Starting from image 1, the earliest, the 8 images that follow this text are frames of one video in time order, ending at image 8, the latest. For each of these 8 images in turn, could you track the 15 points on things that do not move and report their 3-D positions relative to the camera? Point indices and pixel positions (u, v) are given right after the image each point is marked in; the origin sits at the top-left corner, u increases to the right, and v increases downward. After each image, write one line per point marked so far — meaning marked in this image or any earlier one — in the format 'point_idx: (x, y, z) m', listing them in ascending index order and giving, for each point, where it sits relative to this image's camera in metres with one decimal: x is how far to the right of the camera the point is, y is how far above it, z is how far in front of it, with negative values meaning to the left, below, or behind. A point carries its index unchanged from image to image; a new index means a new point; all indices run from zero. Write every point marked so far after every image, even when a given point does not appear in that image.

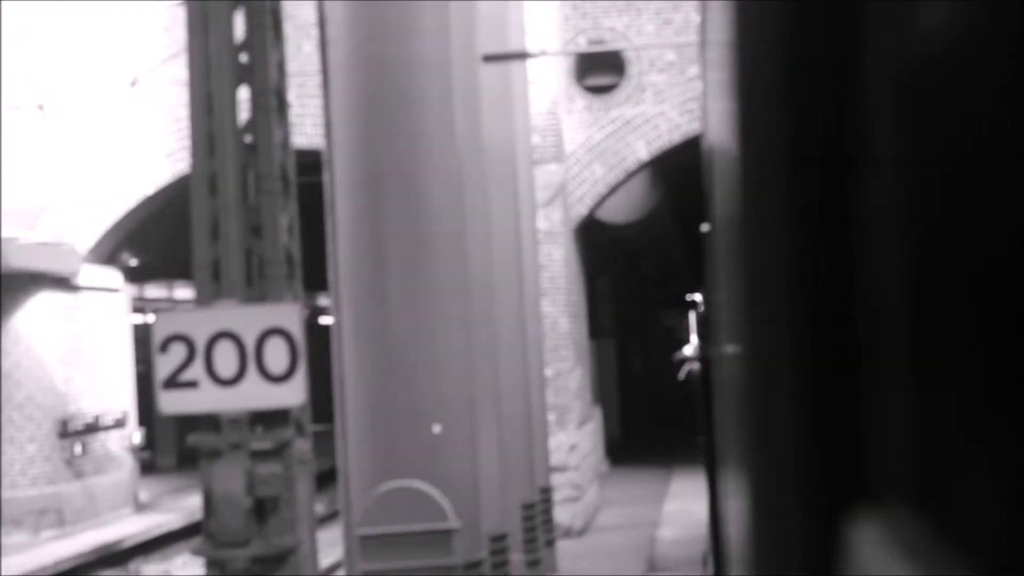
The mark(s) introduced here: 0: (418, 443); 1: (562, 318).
0: (-0.5, -0.8, +8.5) m
1: (+0.5, -0.3, +18.0) m
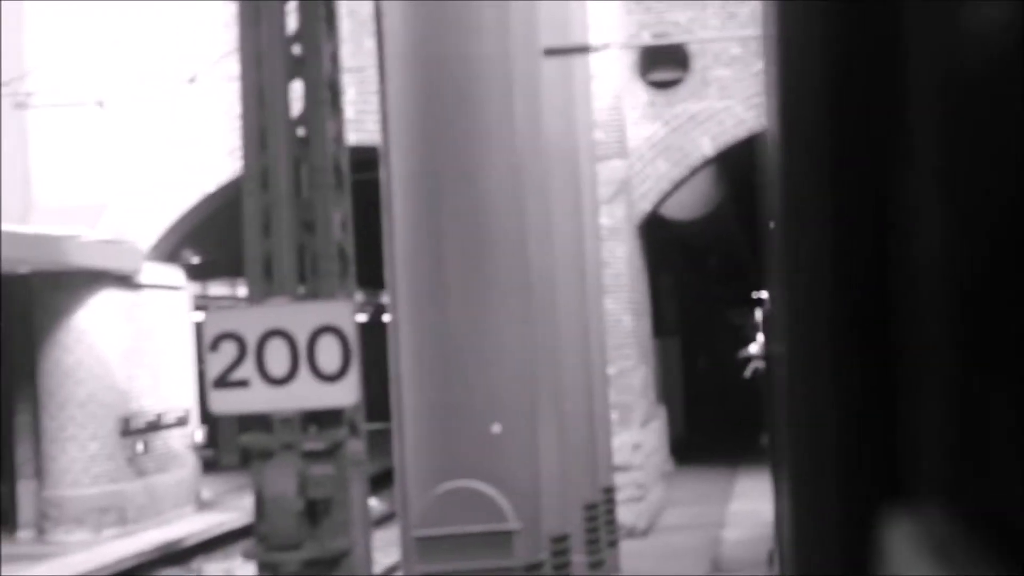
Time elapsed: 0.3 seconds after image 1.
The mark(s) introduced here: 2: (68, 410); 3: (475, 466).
0: (-0.2, -0.7, +8.4) m
1: (+1.2, -0.3, +17.8) m
2: (-4.8, -1.3, +18.4) m
3: (-0.2, -0.9, +8.3) m
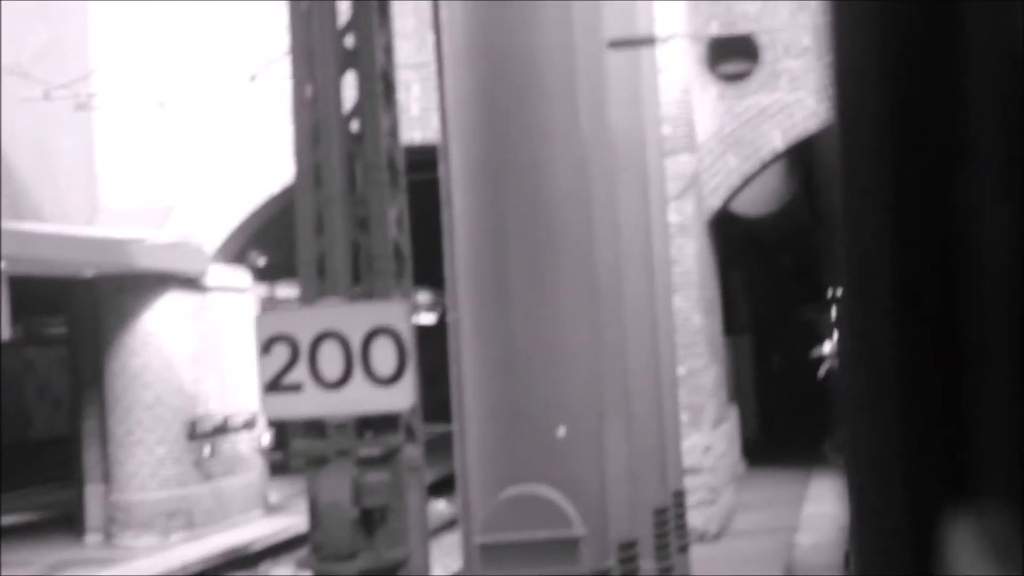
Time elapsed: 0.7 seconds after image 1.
0: (+0.1, -0.7, +8.1) m
1: (+1.9, -0.3, +17.5) m
2: (-4.1, -1.3, +18.4) m
3: (+0.1, -0.9, +8.1) m
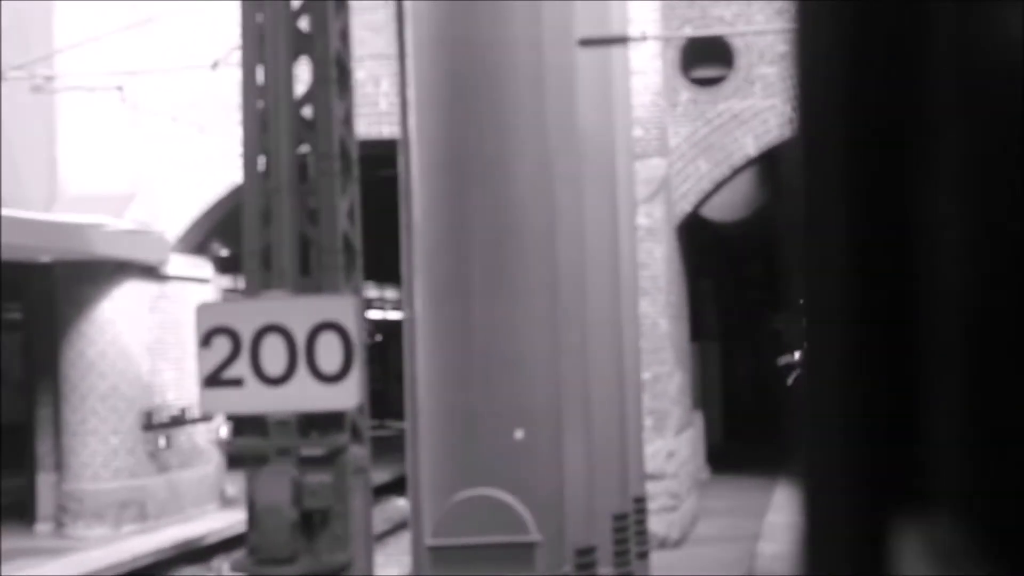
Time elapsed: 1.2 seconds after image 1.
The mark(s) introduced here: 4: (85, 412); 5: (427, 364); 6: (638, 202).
0: (-0.1, -0.7, +7.9) m
1: (+1.5, -0.3, +17.3) m
2: (-4.4, -1.2, +18.1) m
3: (-0.1, -0.8, +7.9) m
4: (-4.5, -1.3, +18.0) m
5: (-0.4, -0.4, +8.3) m
6: (+1.3, +0.9, +17.5) m
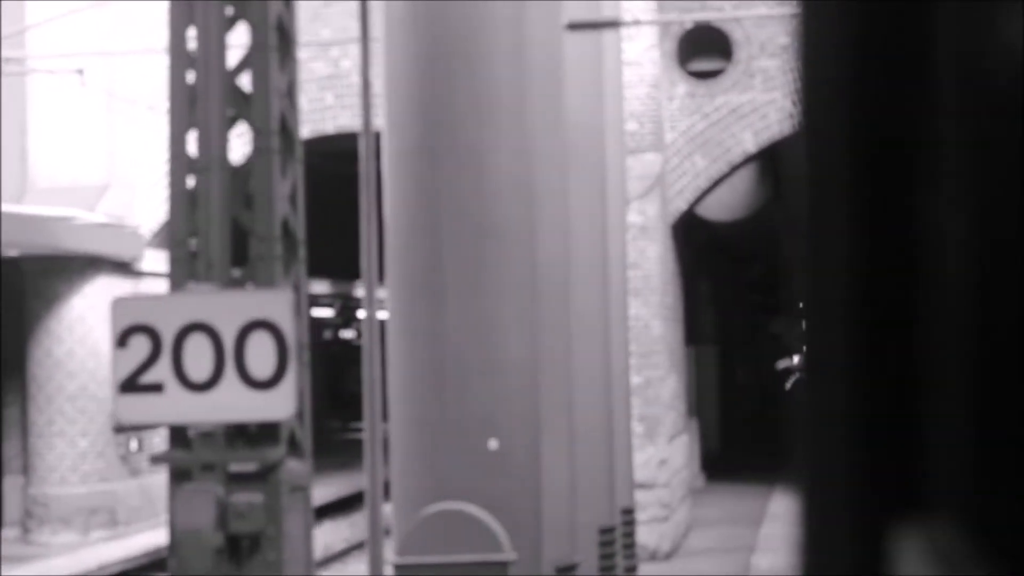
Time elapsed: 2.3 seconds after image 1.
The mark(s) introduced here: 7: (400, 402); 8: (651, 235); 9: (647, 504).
0: (-0.2, -0.7, +7.3) m
1: (+1.4, -0.3, +16.6) m
2: (-4.6, -1.2, +17.4) m
3: (-0.2, -0.8, +7.3) m
4: (-4.6, -1.3, +17.4) m
5: (-0.5, -0.3, +7.6) m
6: (+1.2, +0.9, +16.9) m
7: (-0.5, -0.5, +7.4) m
8: (+1.4, +0.5, +16.5) m
9: (+1.3, -2.0, +16.0) m
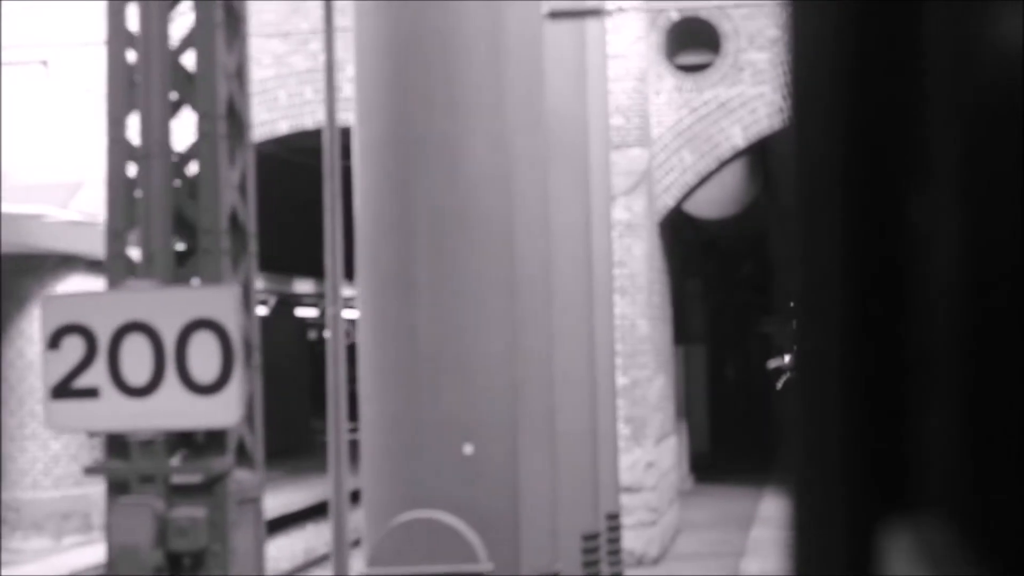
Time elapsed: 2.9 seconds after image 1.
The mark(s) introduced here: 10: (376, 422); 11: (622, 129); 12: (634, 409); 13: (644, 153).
0: (-0.3, -0.7, +6.9) m
1: (+1.3, -0.3, +16.3) m
2: (-4.7, -1.2, +17.1) m
3: (-0.3, -0.8, +6.9) m
4: (-4.8, -1.3, +17.0) m
5: (-0.6, -0.3, +7.3) m
6: (+1.0, +0.9, +16.5) m
7: (-0.6, -0.5, +7.0) m
8: (+1.2, +0.5, +16.2) m
9: (+1.1, -2.0, +15.7) m
10: (-0.6, -0.6, +7.0) m
11: (+1.1, +1.5, +16.3) m
12: (+1.2, -1.1, +16.2) m
13: (+1.3, +1.3, +16.3) m
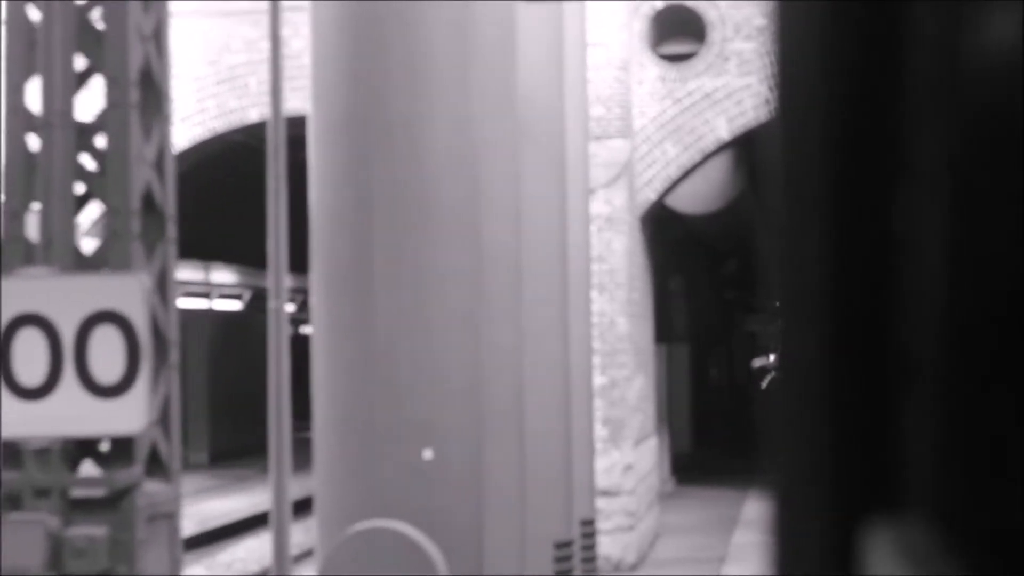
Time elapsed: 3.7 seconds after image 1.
0: (-0.4, -0.7, +6.4) m
1: (+1.0, -0.3, +15.8) m
2: (-5.0, -1.1, +16.5) m
3: (-0.5, -0.8, +6.4) m
4: (-5.0, -1.2, +16.5) m
5: (-0.8, -0.3, +6.8) m
6: (+0.8, +0.9, +16.0) m
7: (-0.8, -0.5, +6.5) m
8: (+1.0, +0.6, +15.7) m
9: (+0.9, -2.0, +15.2) m
10: (-0.7, -0.5, +6.5) m
11: (+0.9, +1.5, +15.8) m
12: (+0.9, -1.1, +15.7) m
13: (+1.1, +1.3, +15.8) m
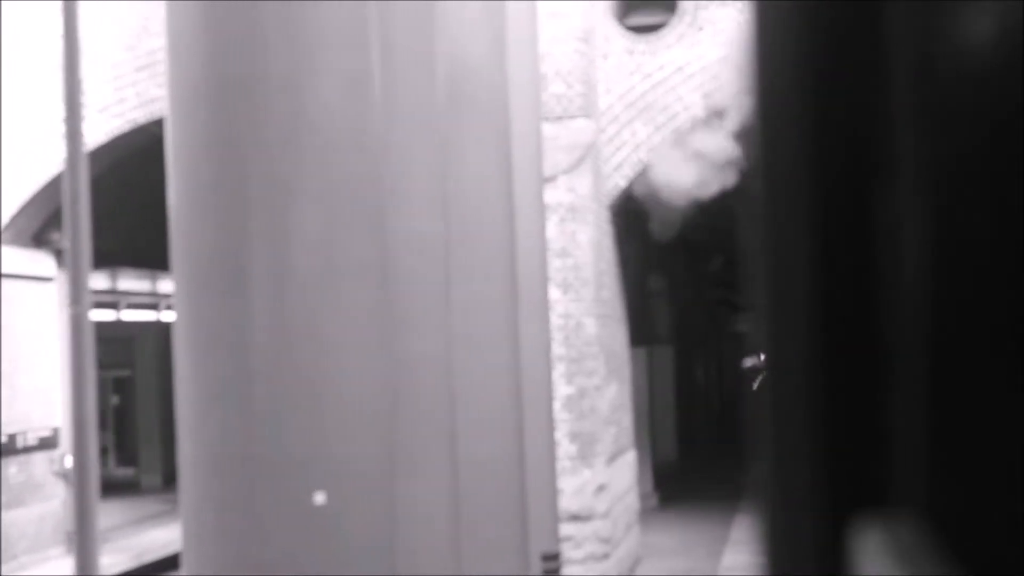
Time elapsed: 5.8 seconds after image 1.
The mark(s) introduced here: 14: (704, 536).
0: (-0.7, -0.7, +4.9) m
1: (+0.7, -0.3, +14.3) m
2: (-5.3, -1.2, +15.0) m
3: (-0.7, -0.8, +4.9) m
4: (-5.3, -1.3, +14.9) m
5: (-1.0, -0.3, +5.3) m
6: (+0.4, +0.9, +14.5) m
7: (-1.0, -0.5, +5.0) m
8: (+0.6, +0.6, +14.2) m
9: (+0.6, -2.0, +13.7) m
10: (-1.0, -0.5, +5.0) m
11: (+0.5, +1.5, +14.4) m
12: (+0.6, -1.1, +14.2) m
13: (+0.7, +1.3, +14.3) m
14: (+2.0, -2.7, +18.3) m
